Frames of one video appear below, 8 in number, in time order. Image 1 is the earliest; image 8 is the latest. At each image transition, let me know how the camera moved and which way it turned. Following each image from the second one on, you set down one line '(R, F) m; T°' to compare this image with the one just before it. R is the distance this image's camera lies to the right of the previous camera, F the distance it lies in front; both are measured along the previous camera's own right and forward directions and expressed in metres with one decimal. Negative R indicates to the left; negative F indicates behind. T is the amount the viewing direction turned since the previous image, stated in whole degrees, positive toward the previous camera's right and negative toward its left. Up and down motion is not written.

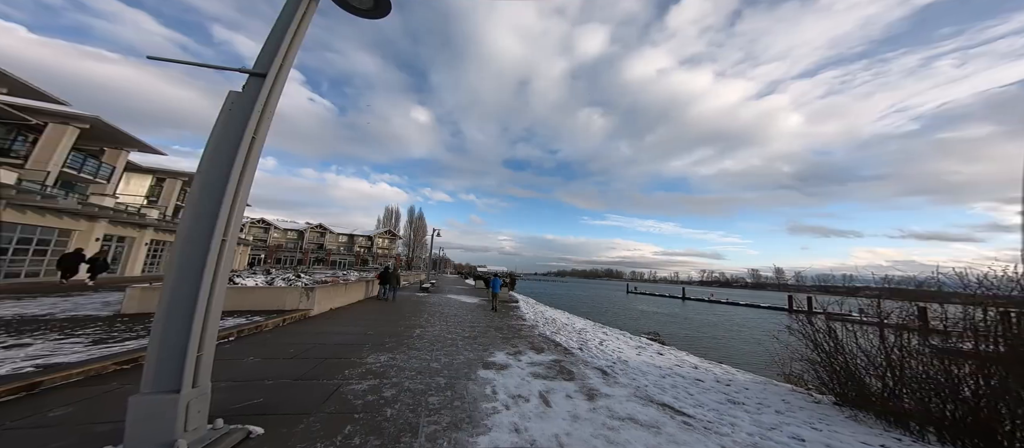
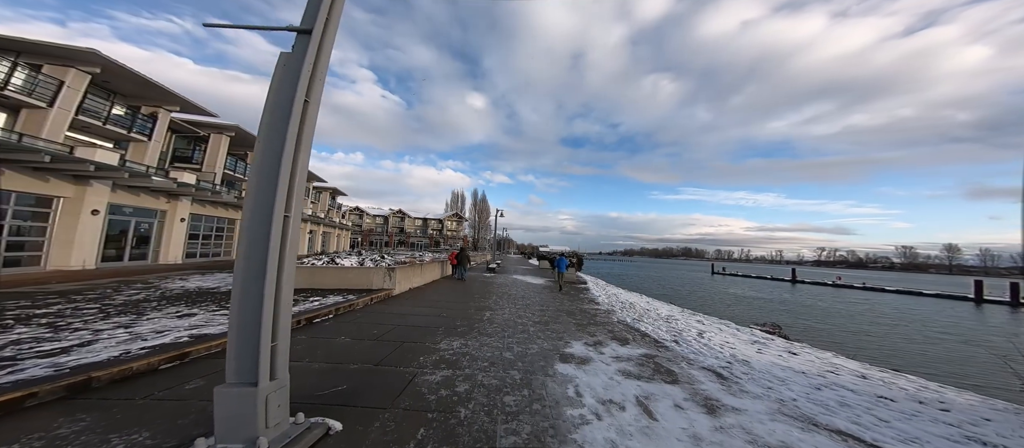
(-0.1, +0.6) m; -13°
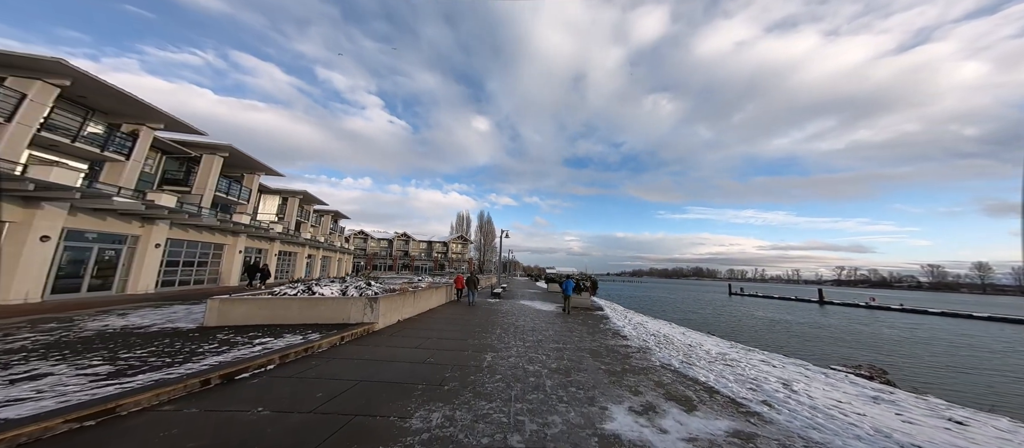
(0.0, +1.7) m; 0°
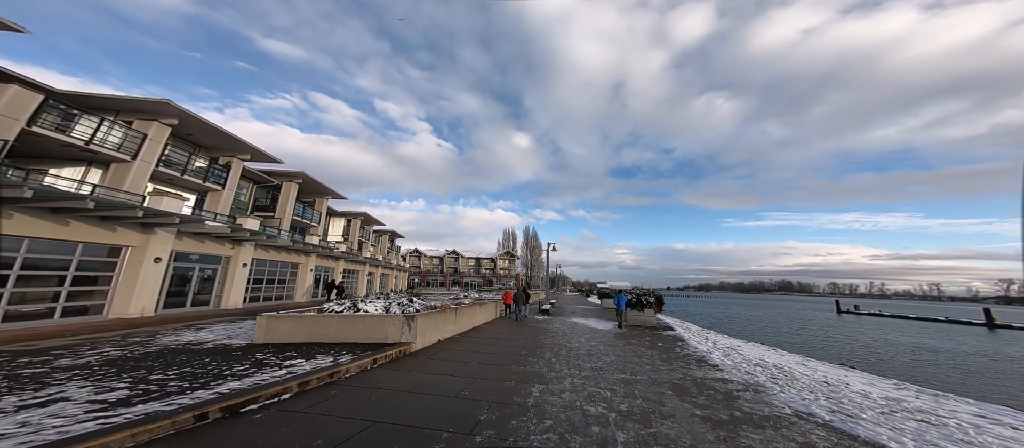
(+0.1, +1.1) m; -10°
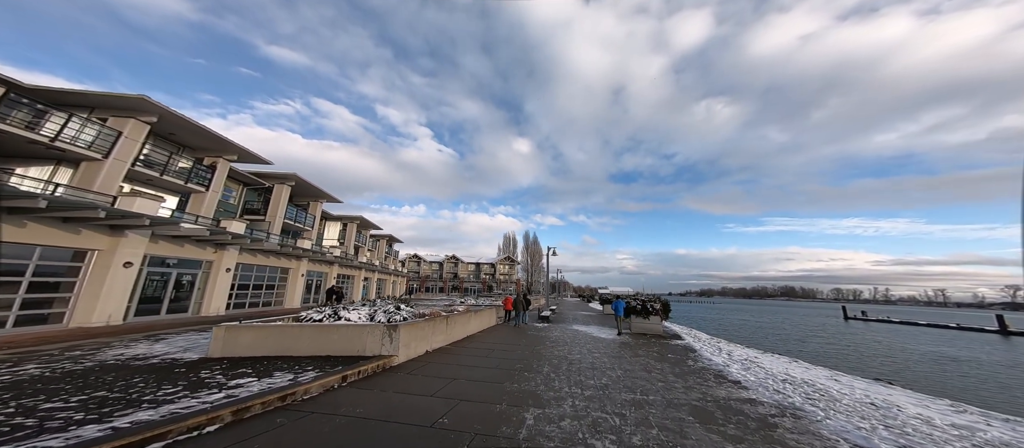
(+0.1, +0.8) m; 0°
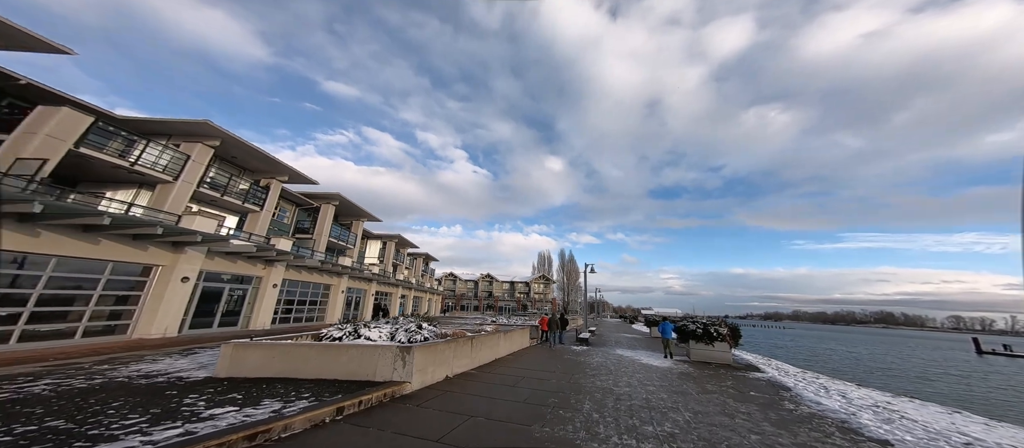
(+0.1, +1.1) m; -7°
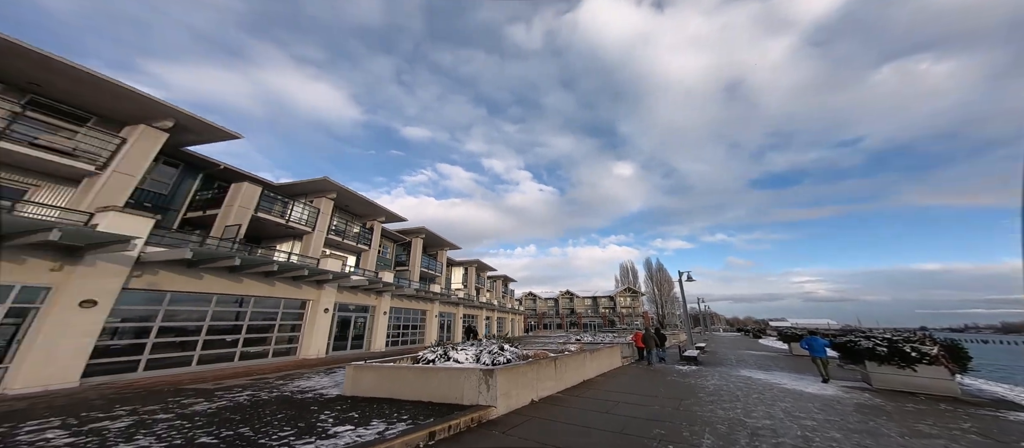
(-0.1, +0.4) m; -13°
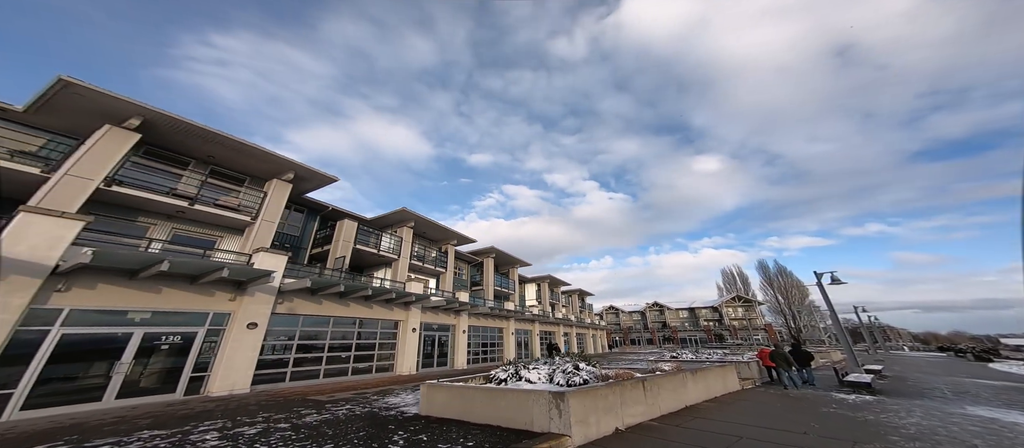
(+0.2, +0.8) m; -14°
